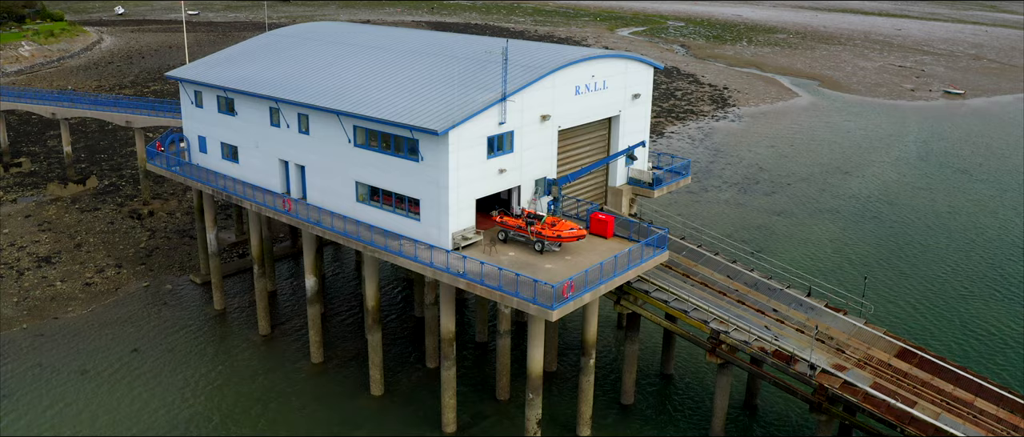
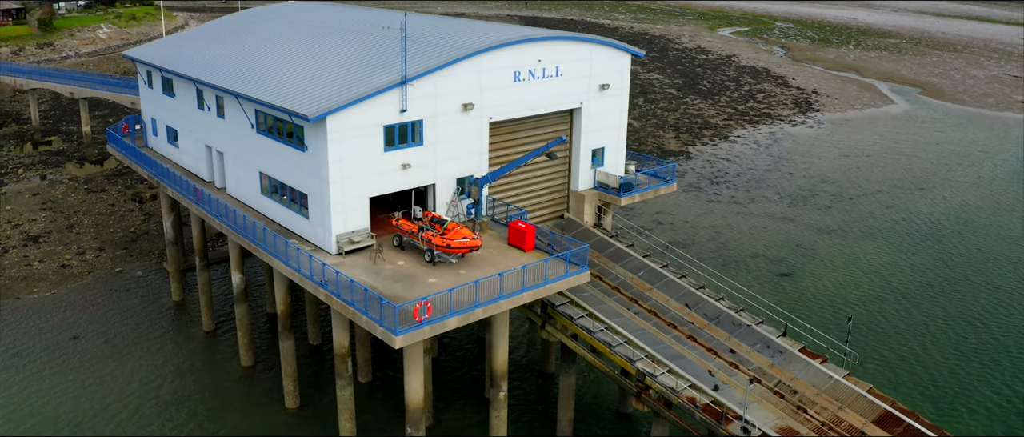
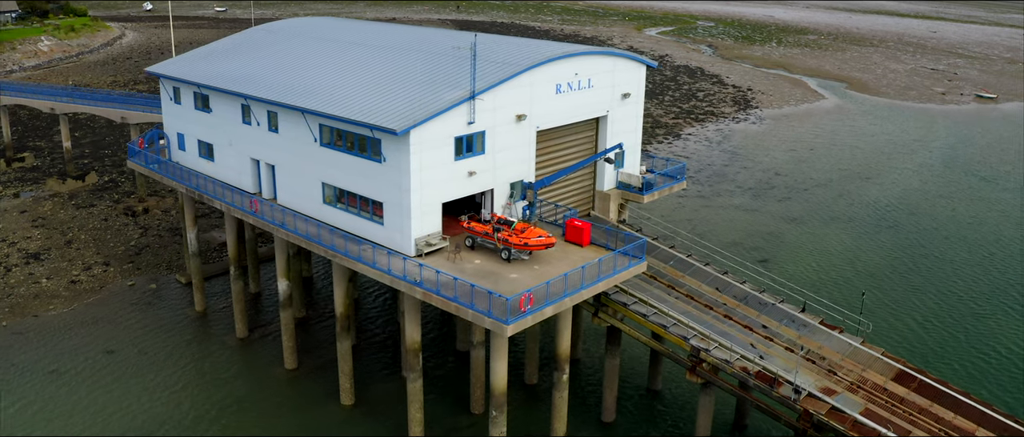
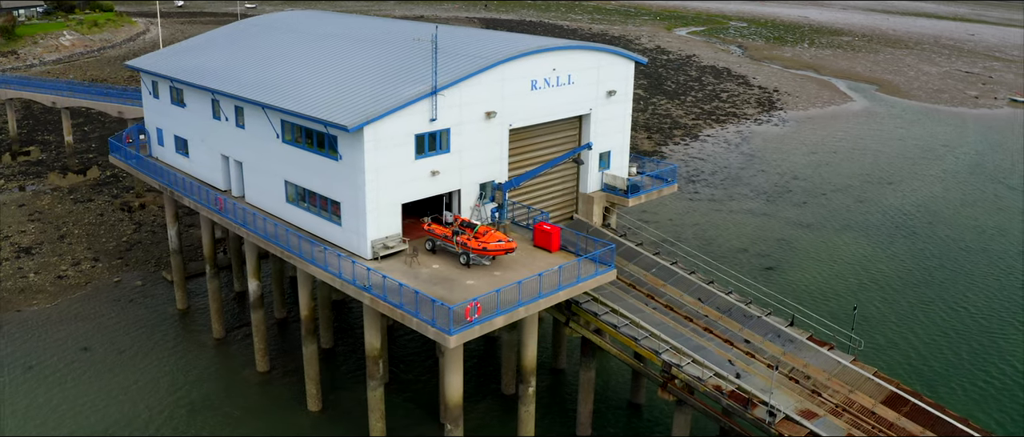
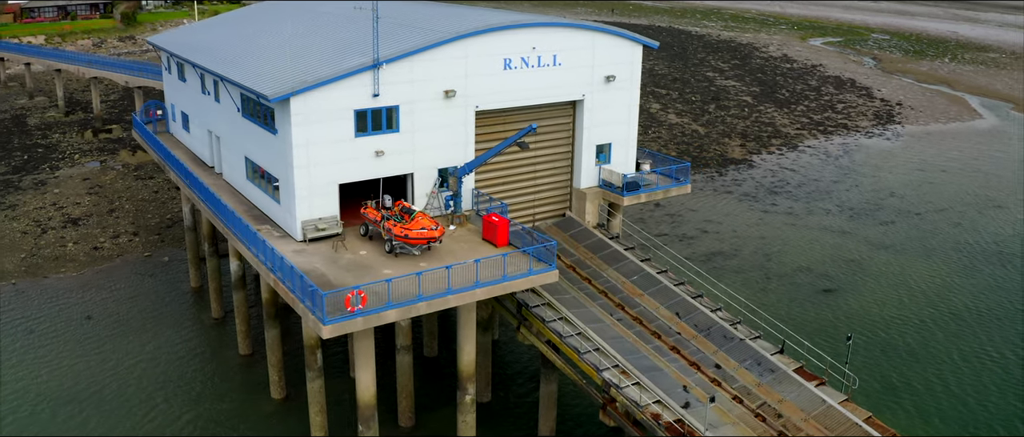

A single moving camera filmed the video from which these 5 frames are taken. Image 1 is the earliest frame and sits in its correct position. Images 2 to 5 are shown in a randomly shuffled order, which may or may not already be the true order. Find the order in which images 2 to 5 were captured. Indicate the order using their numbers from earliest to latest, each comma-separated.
3, 4, 2, 5
